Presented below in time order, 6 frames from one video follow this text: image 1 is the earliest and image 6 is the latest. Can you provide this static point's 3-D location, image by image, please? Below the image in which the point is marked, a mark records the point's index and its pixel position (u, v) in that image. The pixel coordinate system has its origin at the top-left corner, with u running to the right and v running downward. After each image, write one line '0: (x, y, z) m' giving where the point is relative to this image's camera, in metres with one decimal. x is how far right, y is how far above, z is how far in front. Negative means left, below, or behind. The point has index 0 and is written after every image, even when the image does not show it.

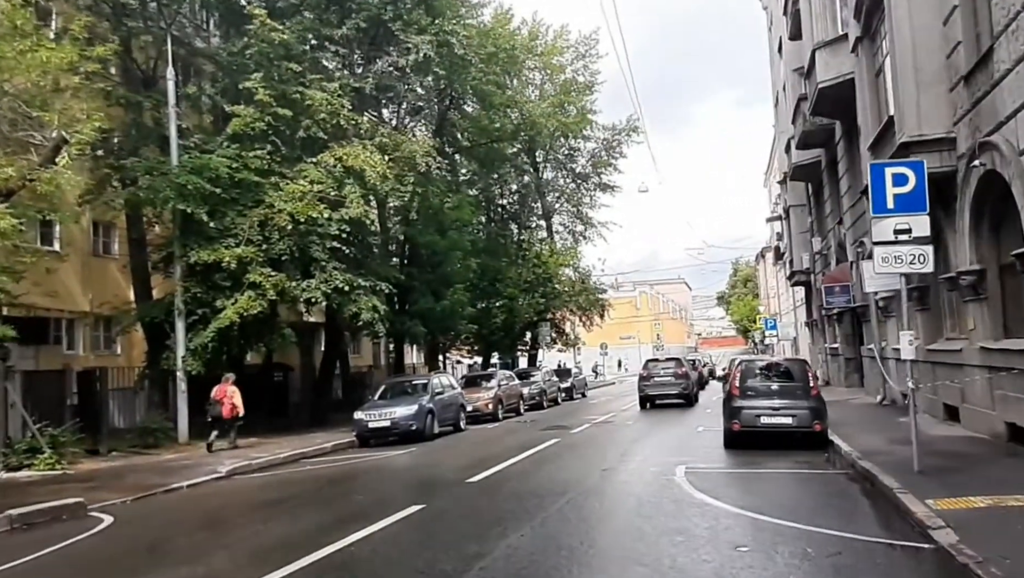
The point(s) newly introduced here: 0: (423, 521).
0: (-0.9, -2.5, +8.9) m
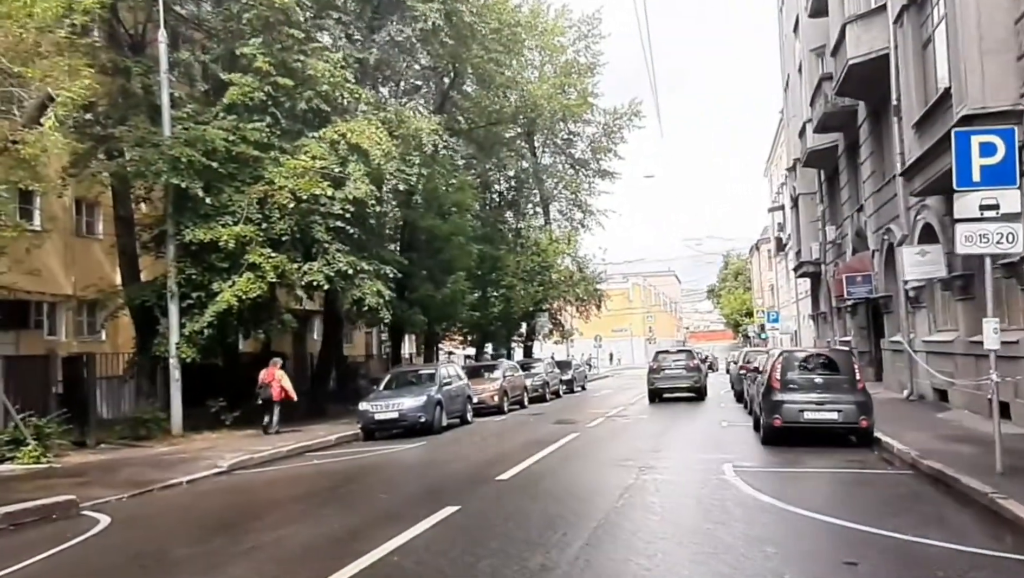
0: (-0.5, -2.2, +8.0) m
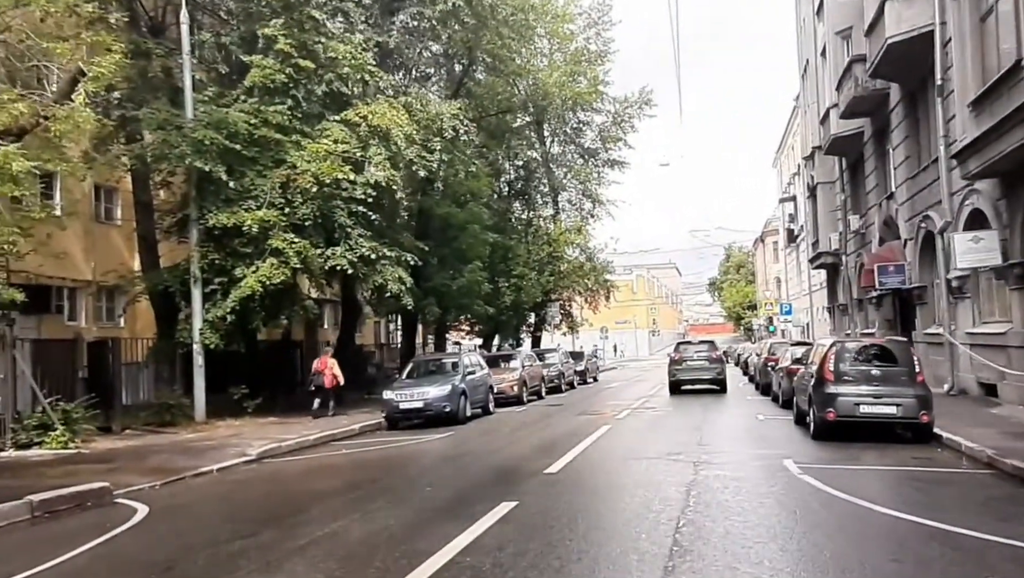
0: (+0.2, -2.1, +7.6) m
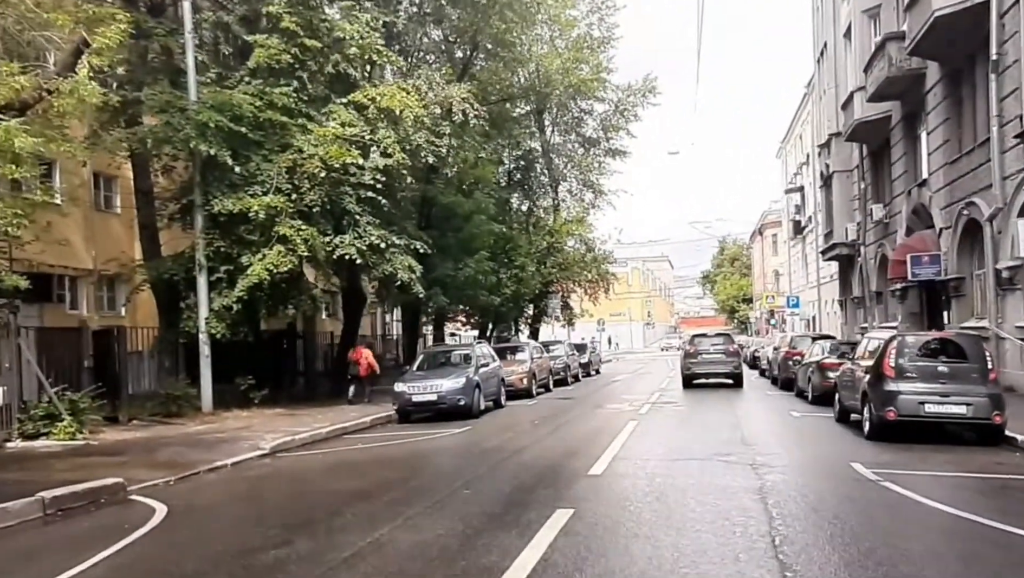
0: (+0.7, -2.0, +6.9) m
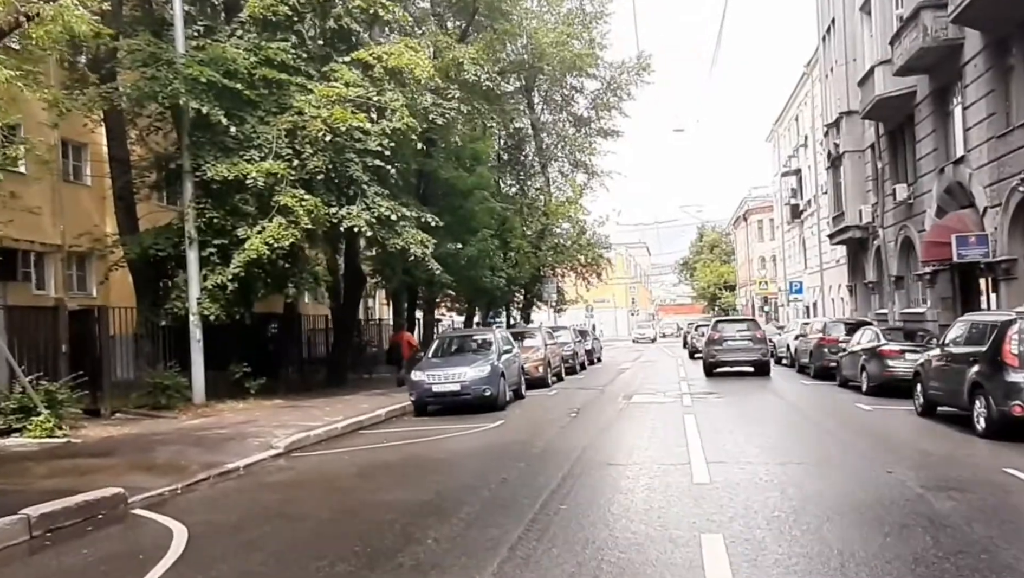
0: (+1.7, -1.7, +5.3) m
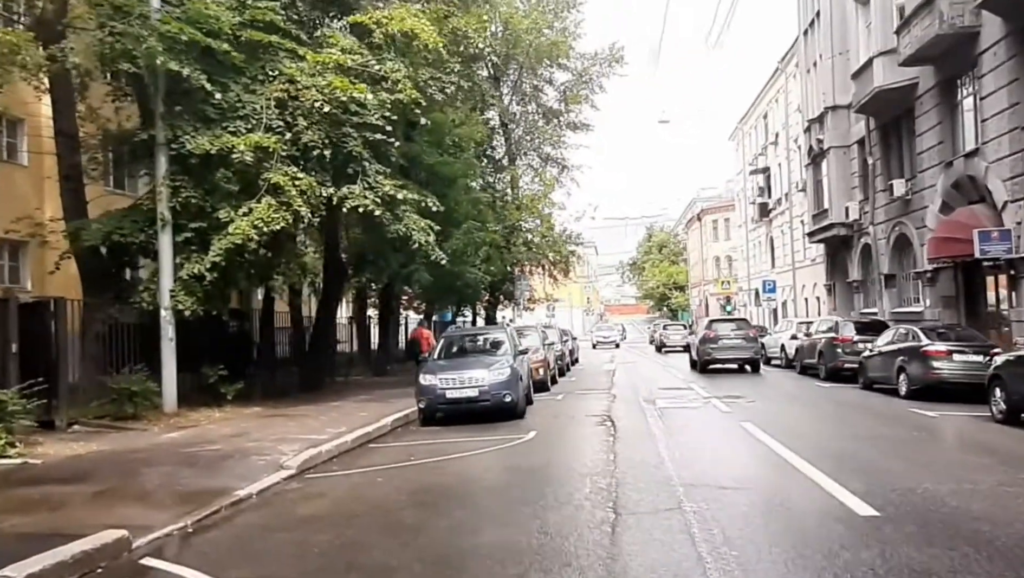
0: (+2.8, -1.6, +3.8) m
